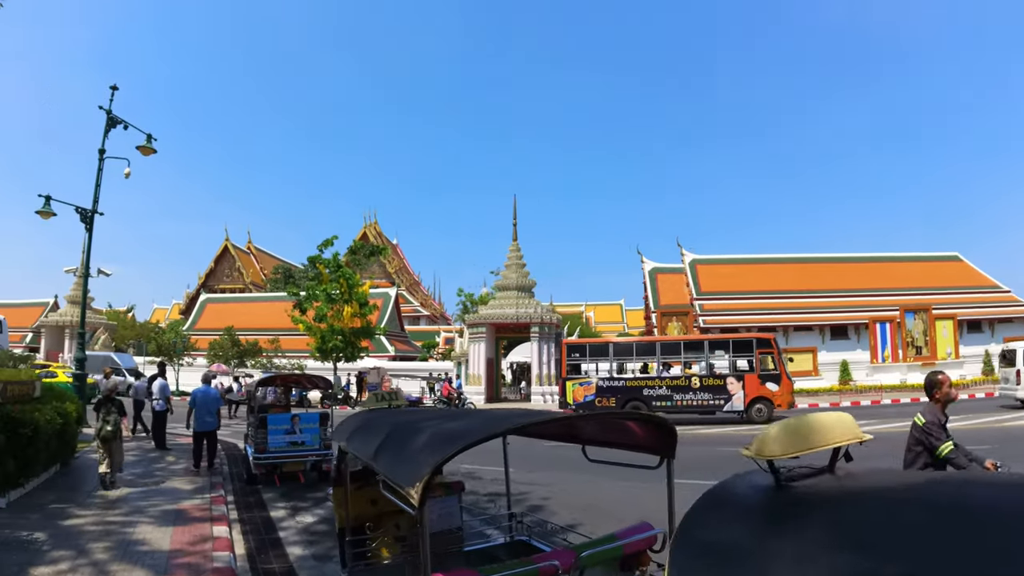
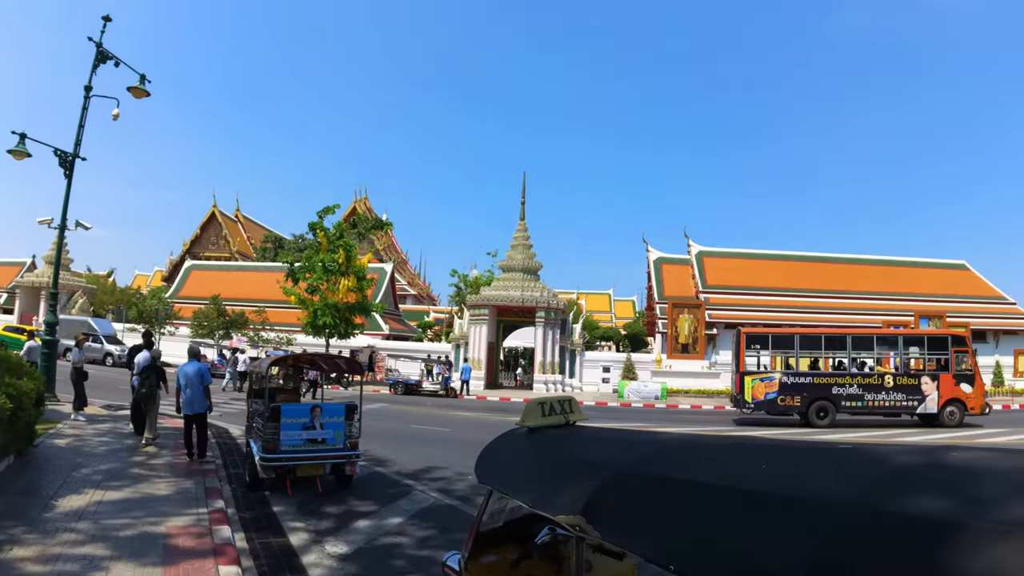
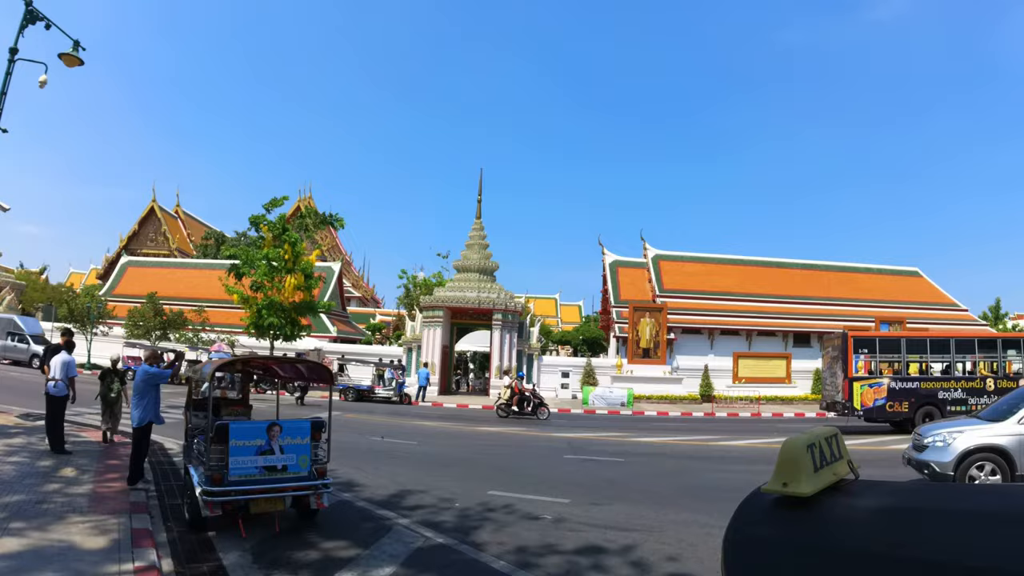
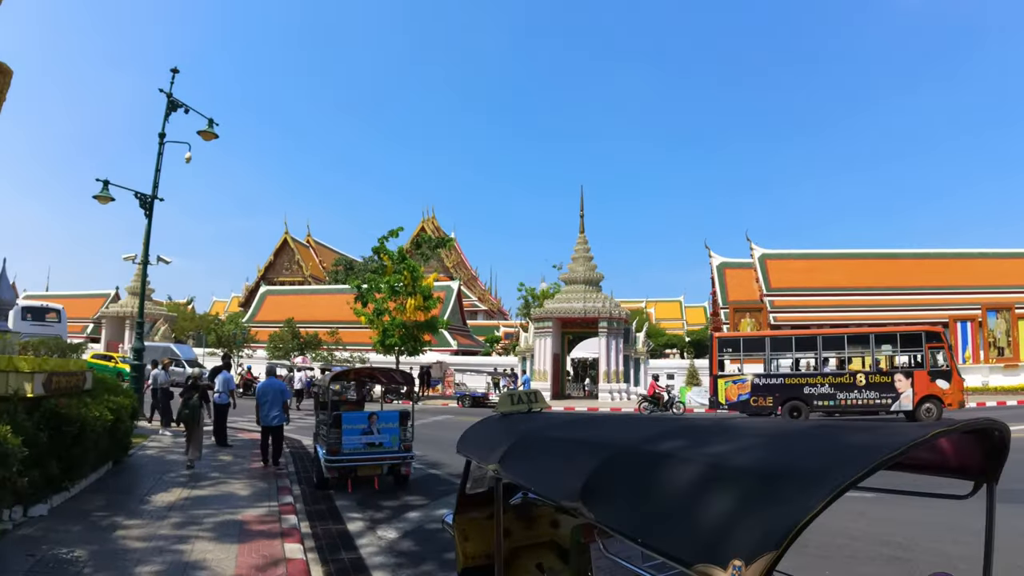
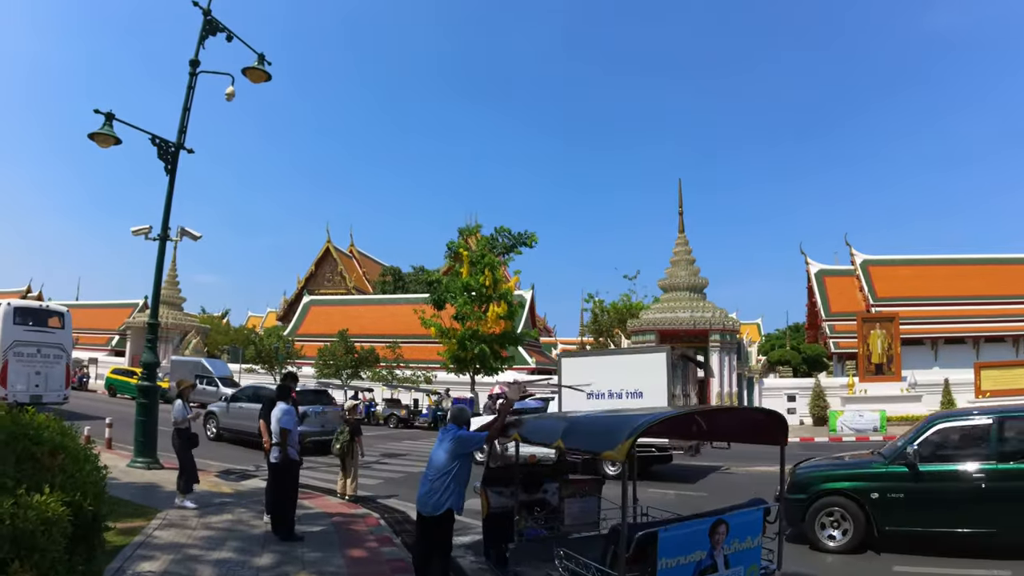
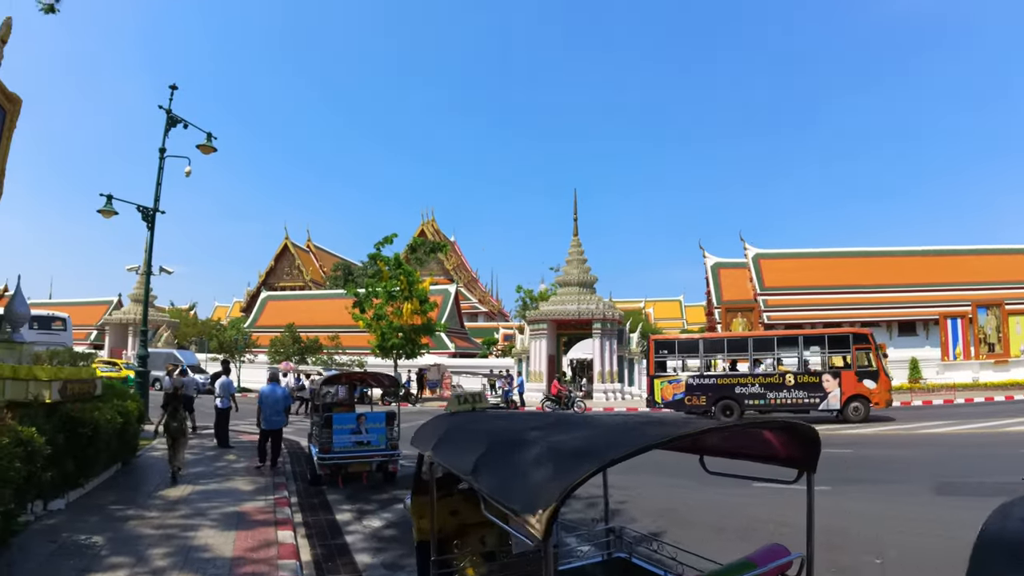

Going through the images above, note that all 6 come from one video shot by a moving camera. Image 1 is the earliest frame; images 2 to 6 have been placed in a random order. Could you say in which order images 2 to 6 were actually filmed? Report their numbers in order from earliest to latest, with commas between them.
6, 4, 2, 3, 5
